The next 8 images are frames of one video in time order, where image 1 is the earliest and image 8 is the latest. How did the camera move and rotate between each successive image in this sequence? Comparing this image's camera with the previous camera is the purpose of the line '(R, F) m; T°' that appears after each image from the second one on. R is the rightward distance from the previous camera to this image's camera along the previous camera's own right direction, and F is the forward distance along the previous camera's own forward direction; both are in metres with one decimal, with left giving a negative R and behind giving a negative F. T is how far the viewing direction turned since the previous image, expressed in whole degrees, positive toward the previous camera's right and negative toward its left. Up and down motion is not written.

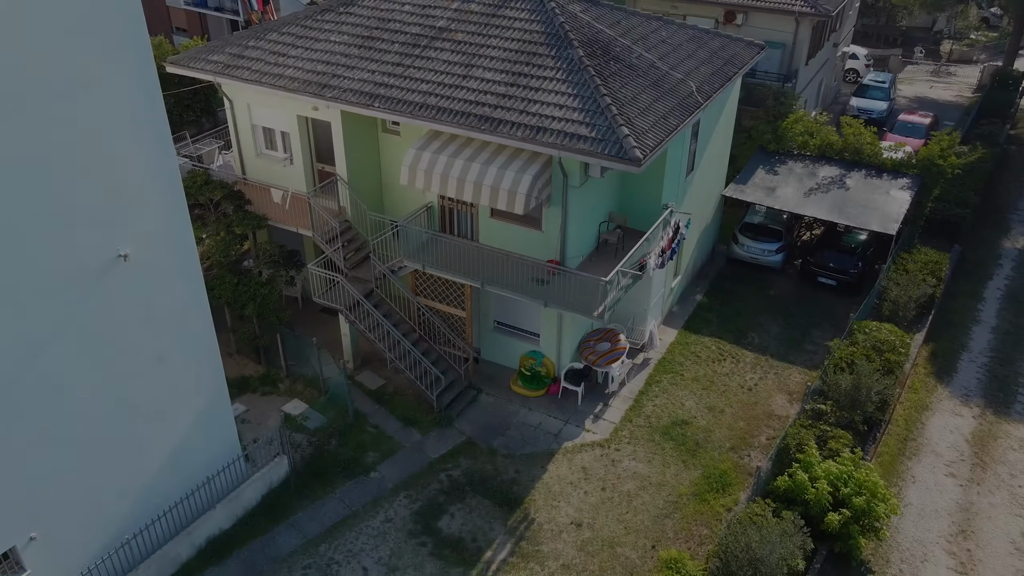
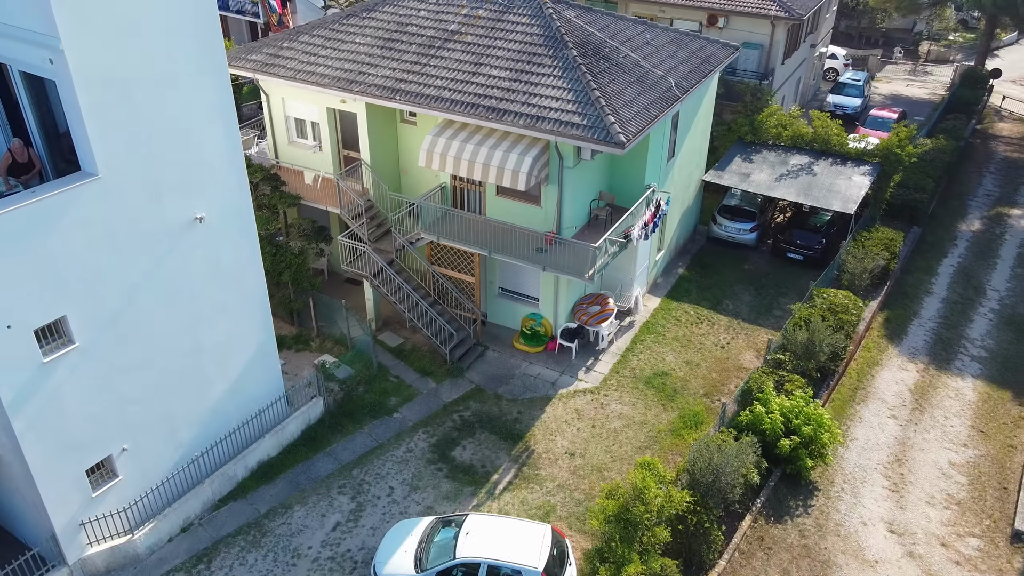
(-0.1, -2.4) m; 0°
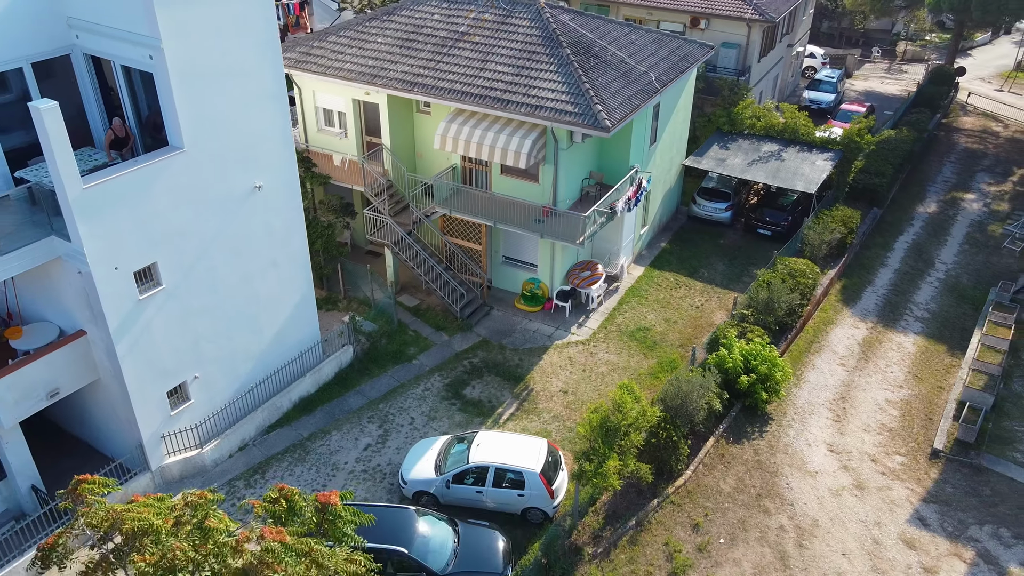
(-0.1, -2.8) m; 0°
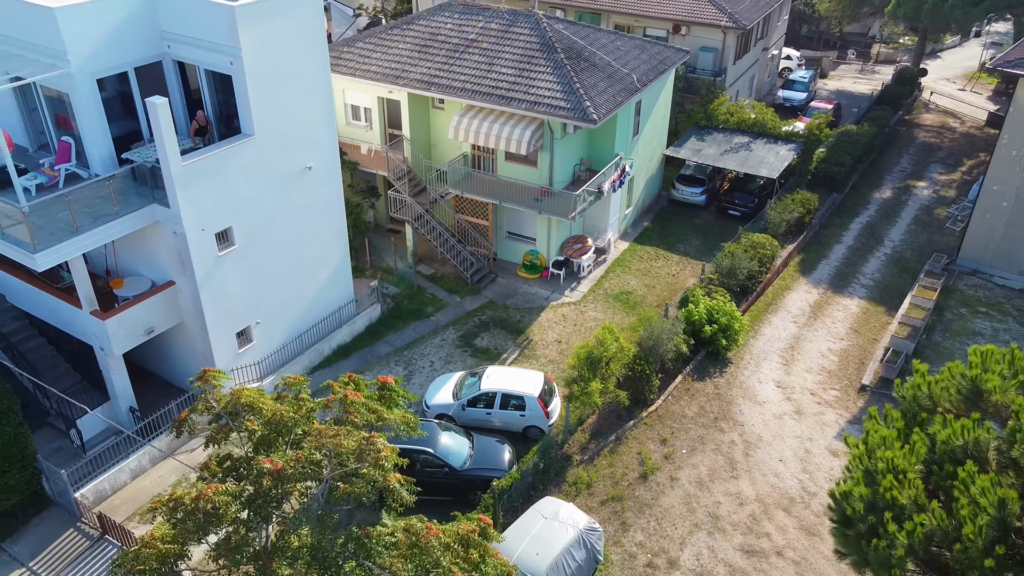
(-0.1, -3.7) m; 0°
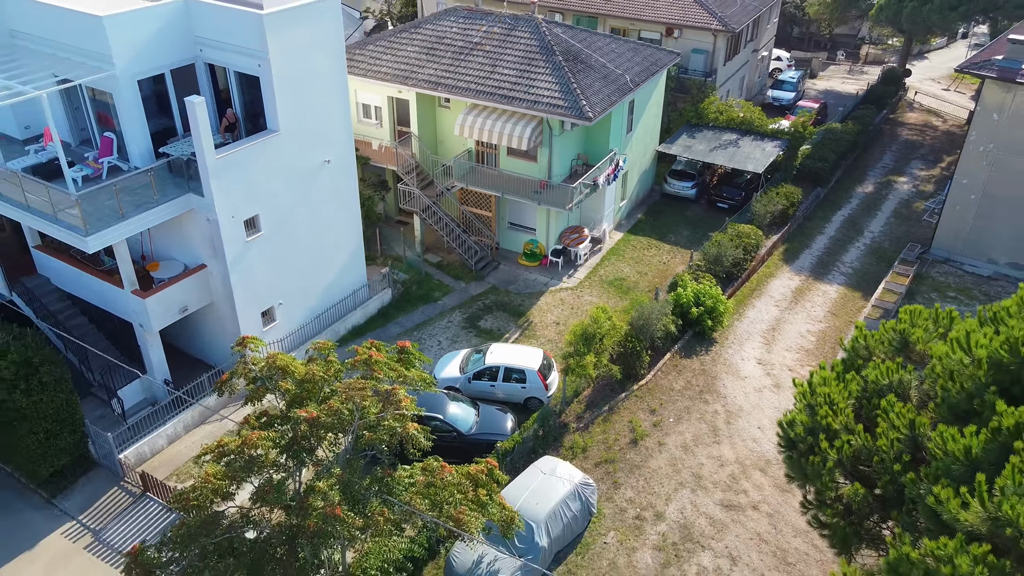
(-0.1, -1.8) m; 0°
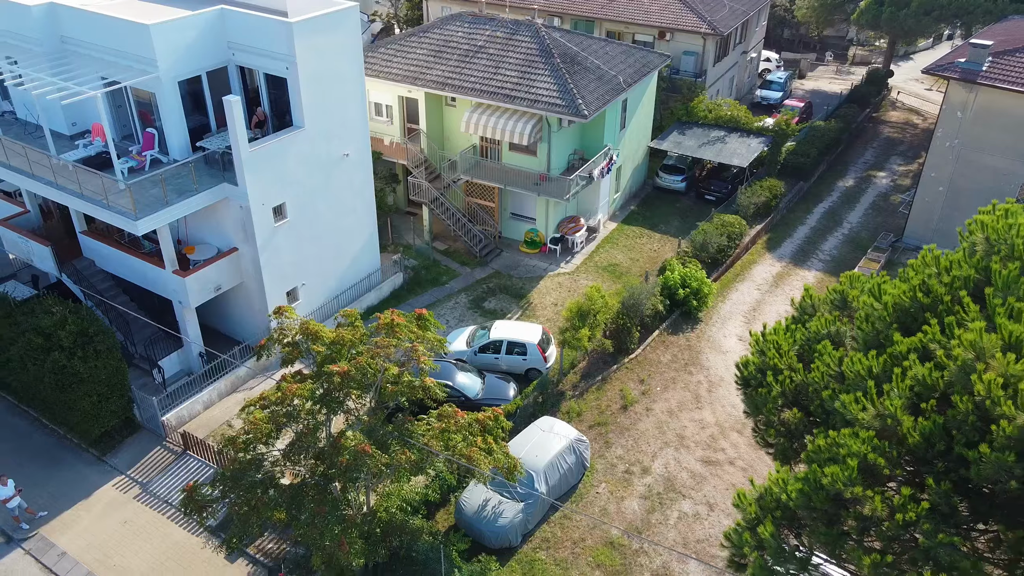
(-0.1, -2.1) m; 0°
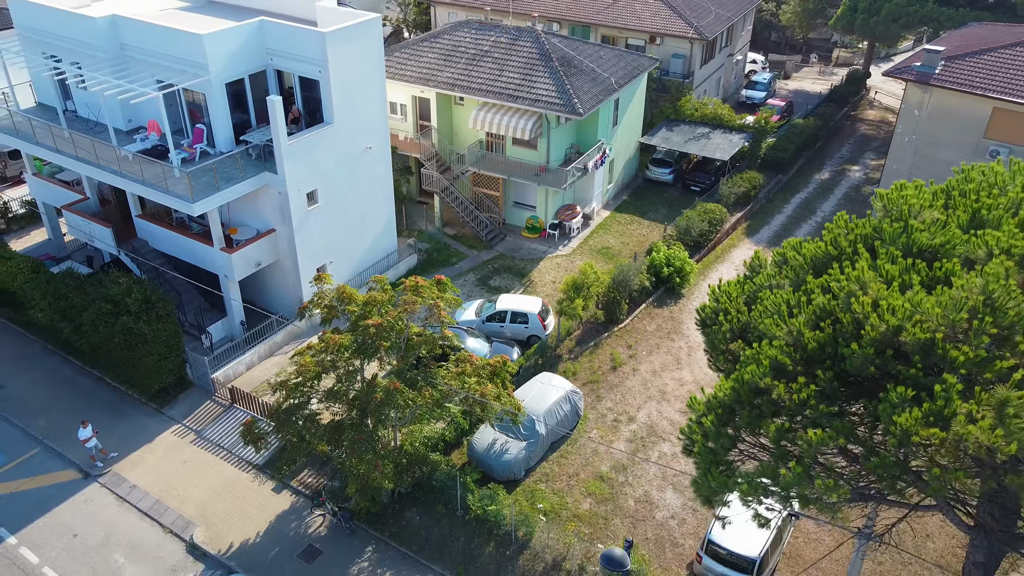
(-0.1, -3.1) m; 0°
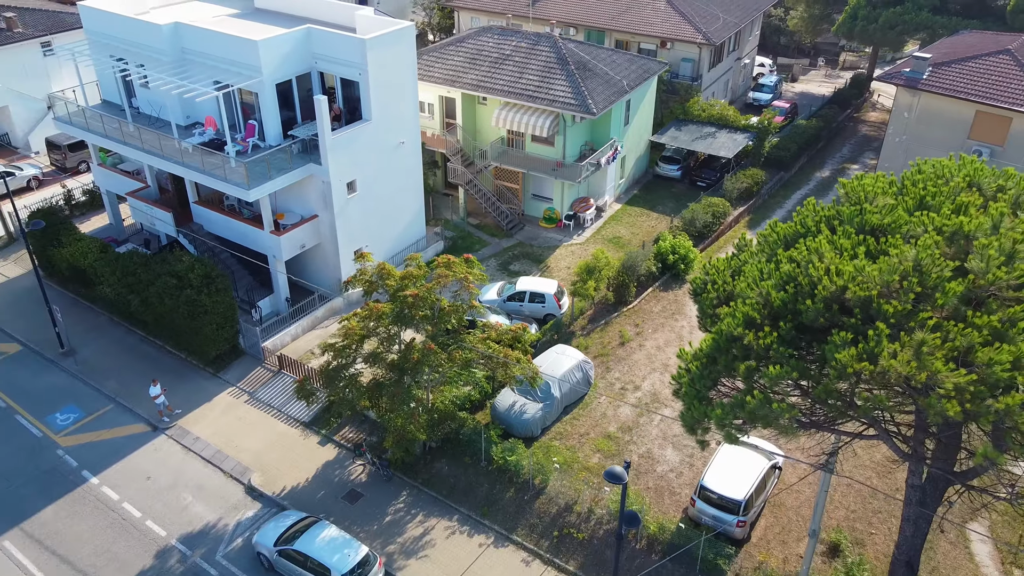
(-0.1, -2.7) m; -1°
